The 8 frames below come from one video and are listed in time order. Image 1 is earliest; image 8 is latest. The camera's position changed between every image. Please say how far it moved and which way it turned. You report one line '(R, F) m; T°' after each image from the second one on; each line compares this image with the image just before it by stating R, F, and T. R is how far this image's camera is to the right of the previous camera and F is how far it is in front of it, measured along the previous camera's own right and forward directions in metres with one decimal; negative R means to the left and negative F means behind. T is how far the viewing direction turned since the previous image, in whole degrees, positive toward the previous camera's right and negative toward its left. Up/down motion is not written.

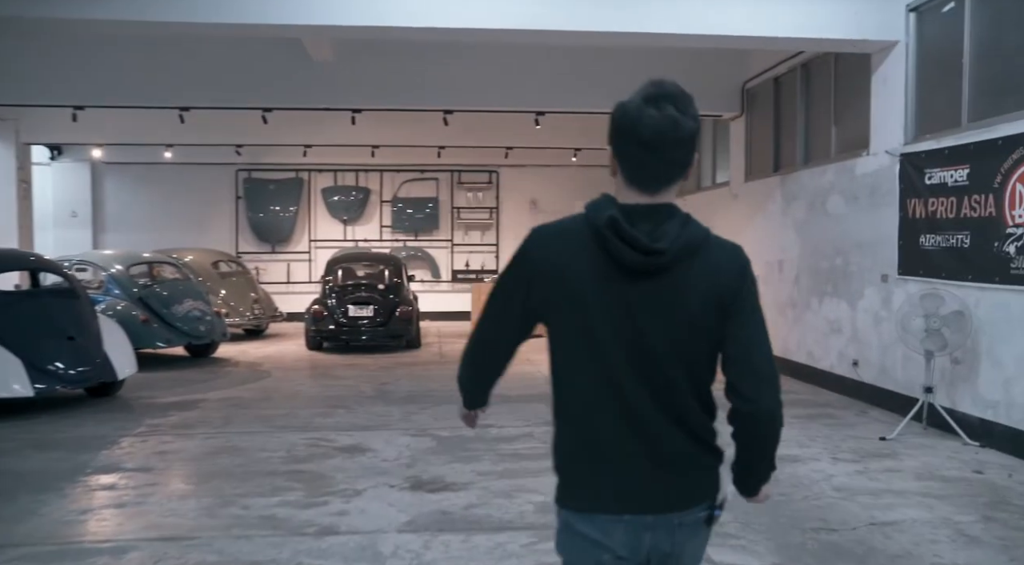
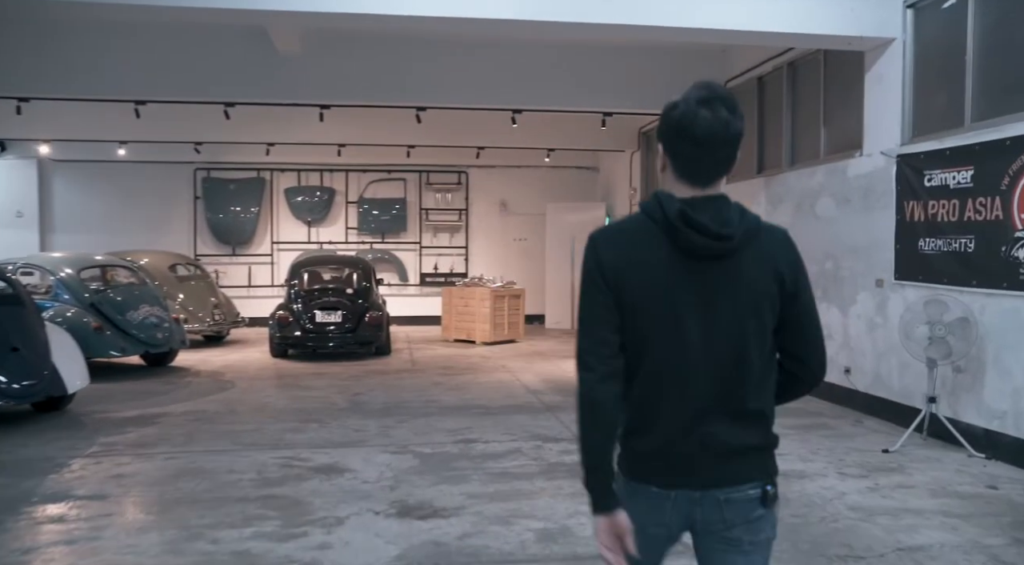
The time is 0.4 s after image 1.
(-0.1, +0.2) m; +3°
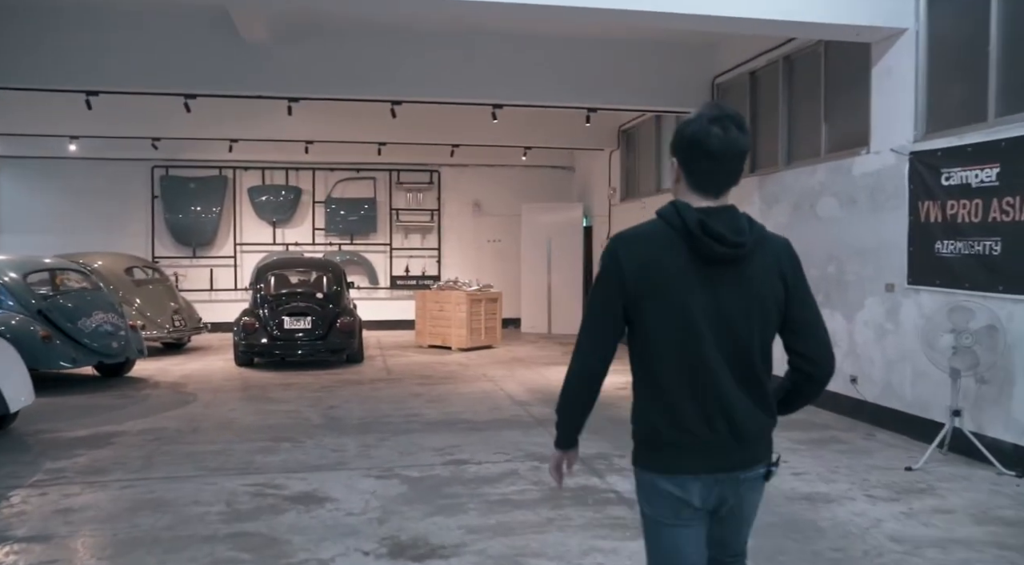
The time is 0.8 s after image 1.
(-0.2, +0.3) m; +3°
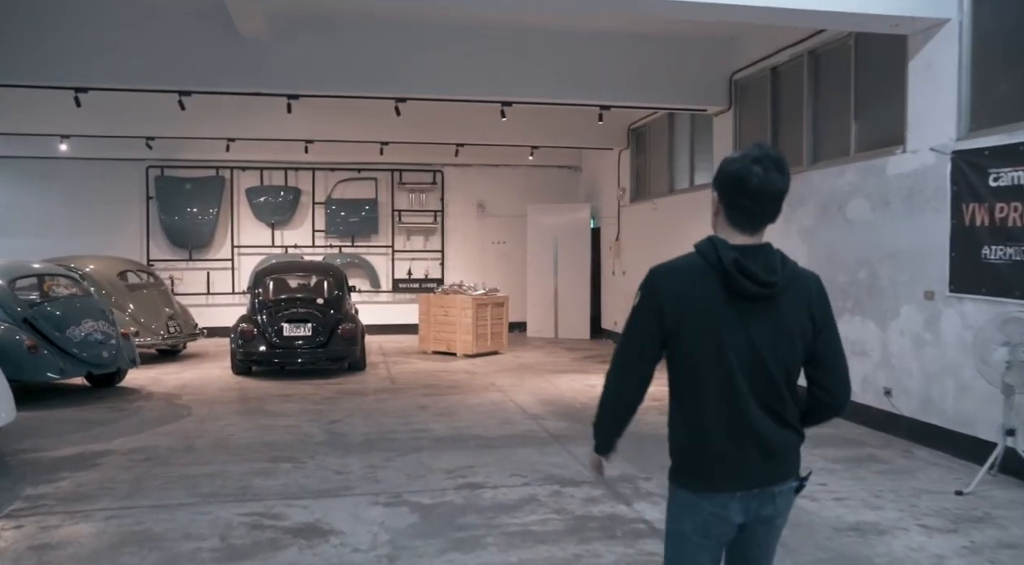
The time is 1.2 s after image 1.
(-0.1, +0.3) m; 0°
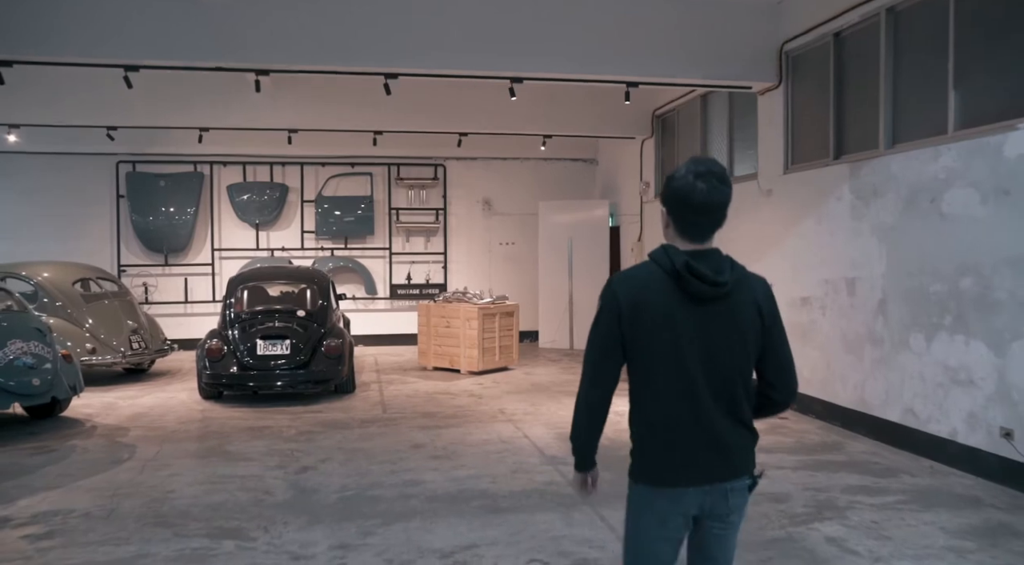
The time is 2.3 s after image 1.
(0.0, +1.0) m; -1°
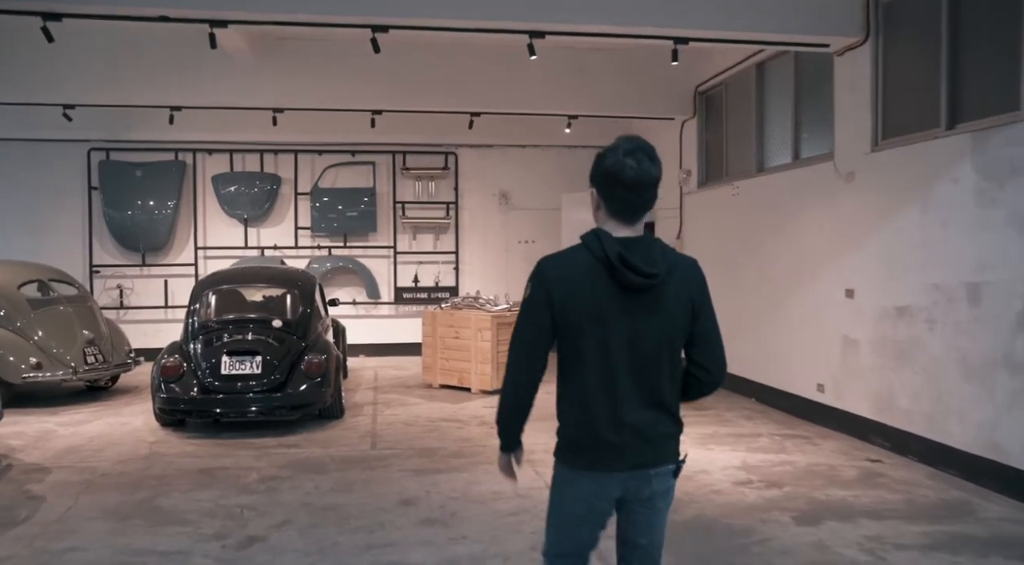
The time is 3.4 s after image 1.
(0.0, +1.1) m; -2°
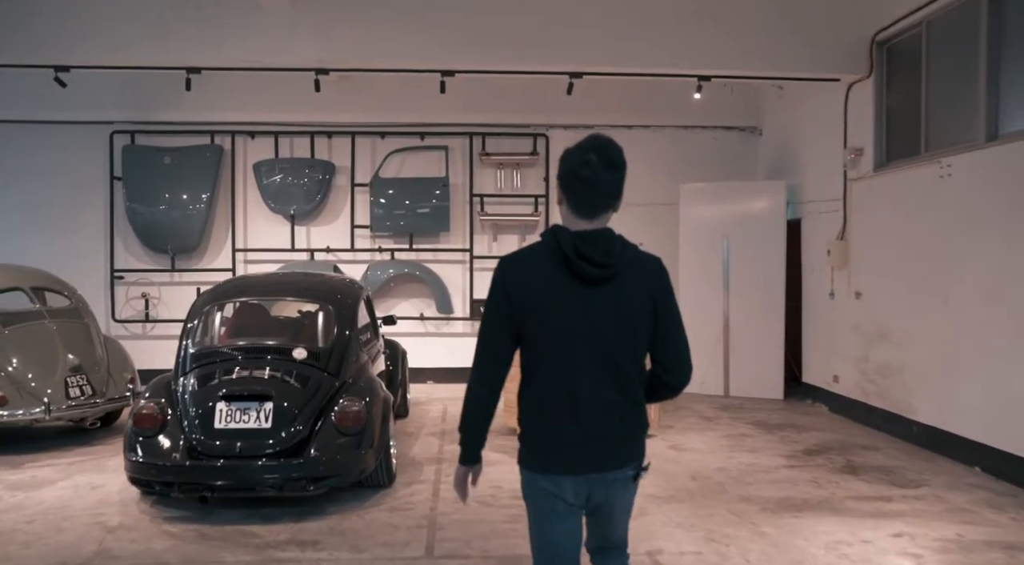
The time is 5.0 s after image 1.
(-0.2, +1.7) m; -7°
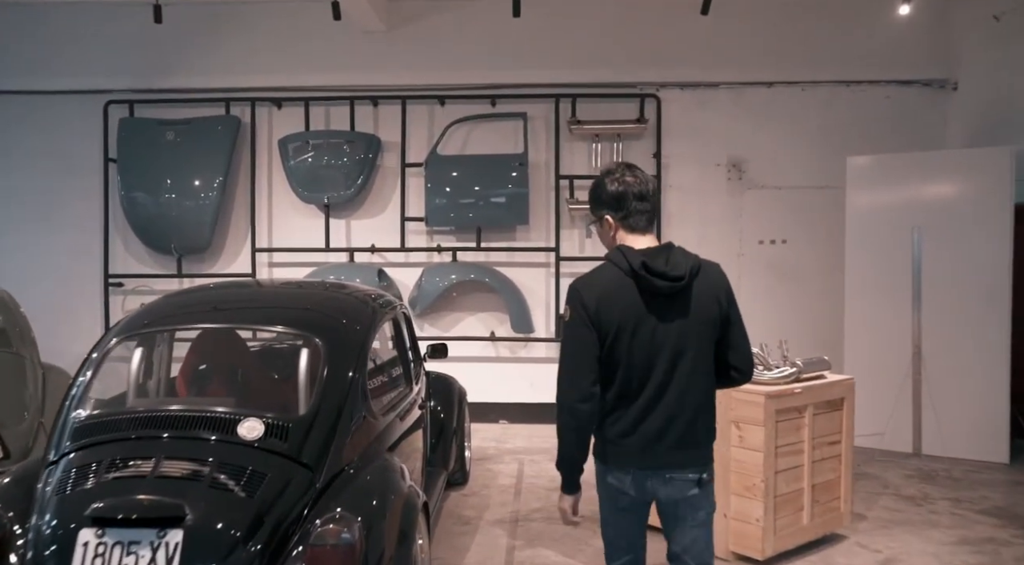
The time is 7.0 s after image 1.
(-0.1, +1.7) m; -7°
